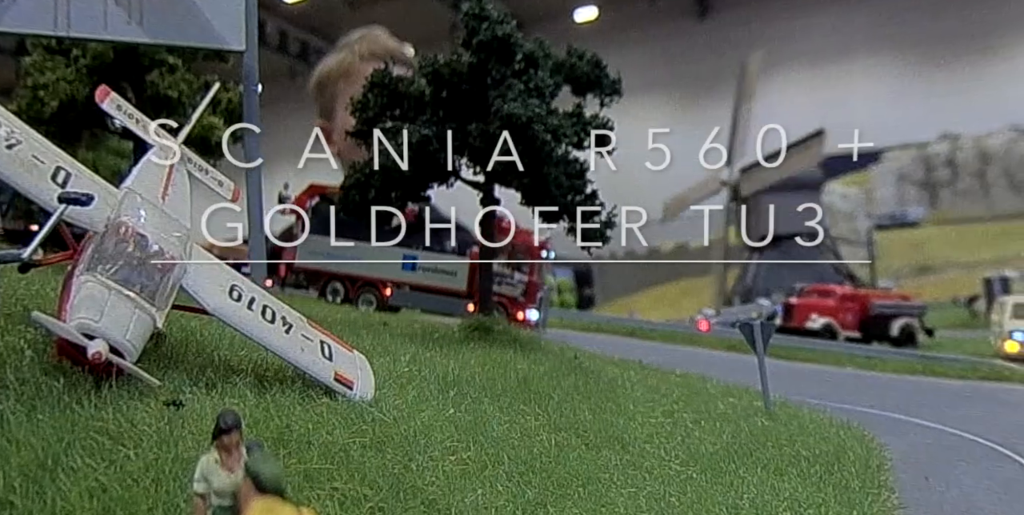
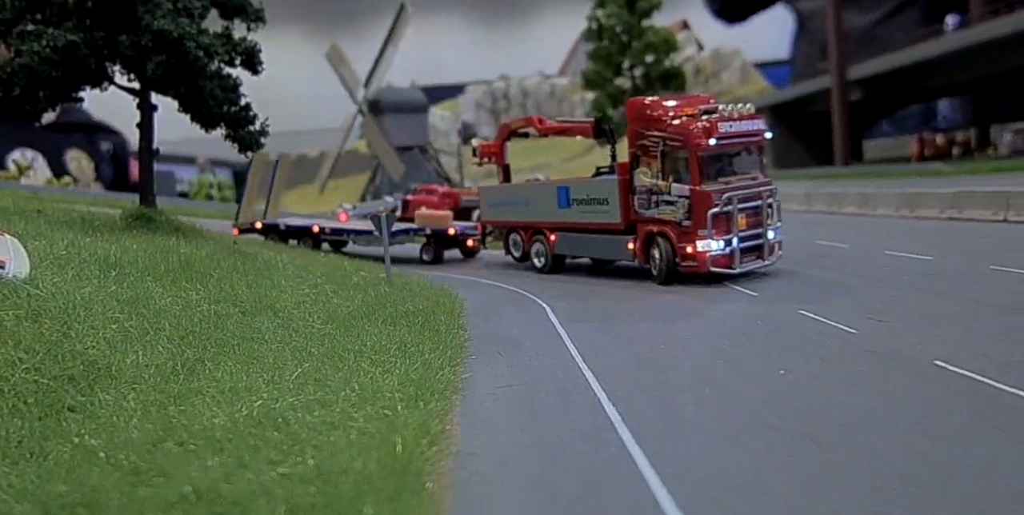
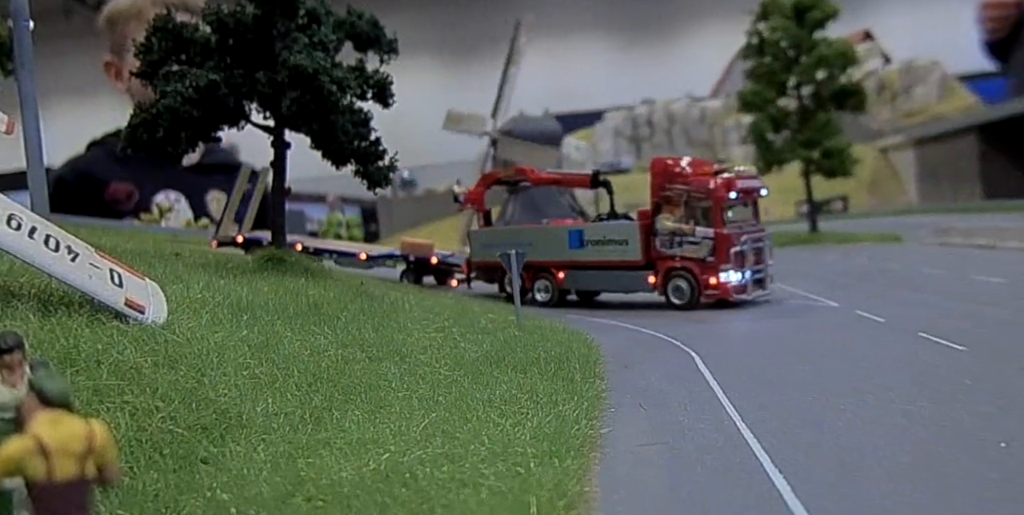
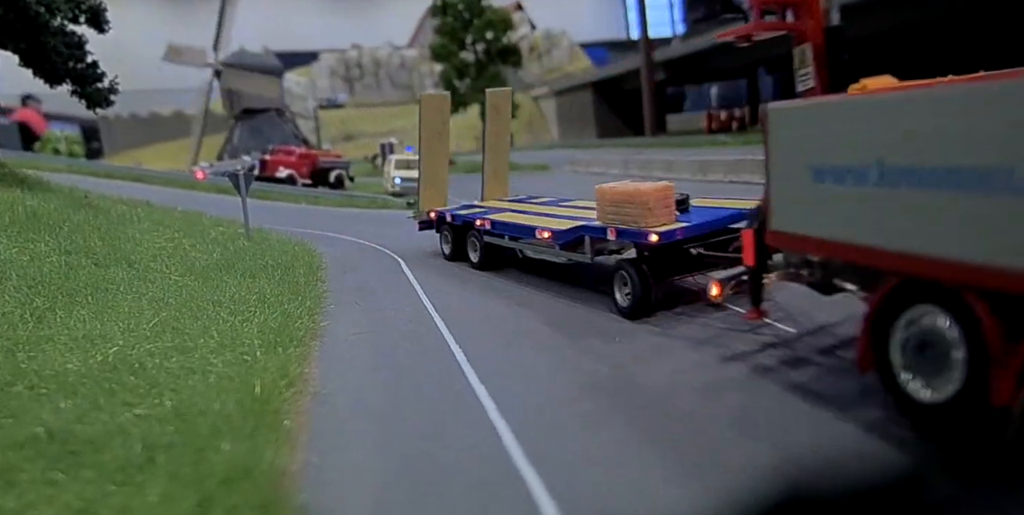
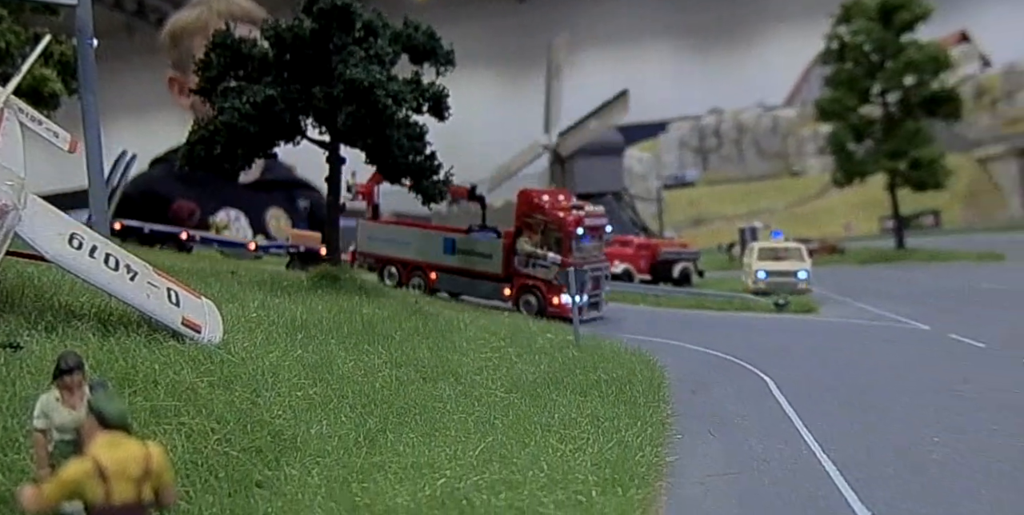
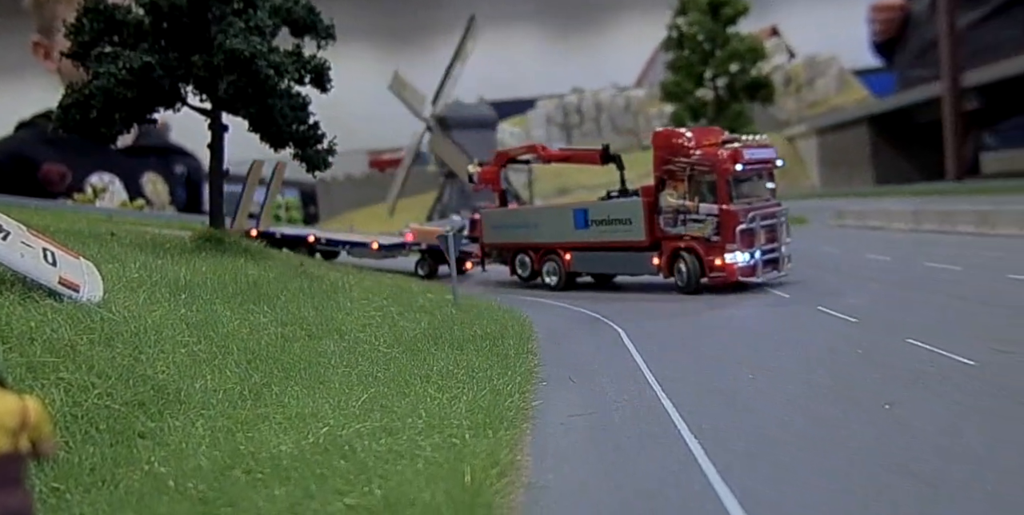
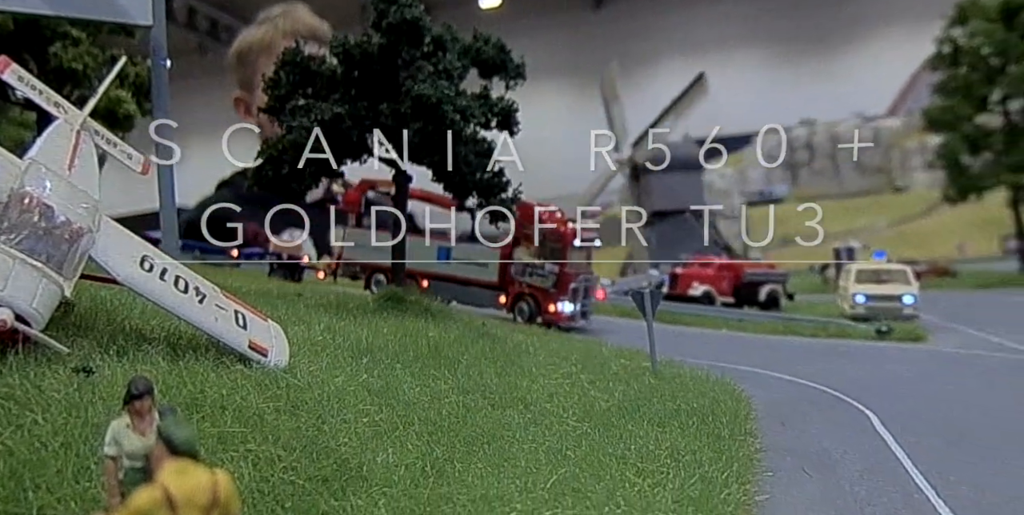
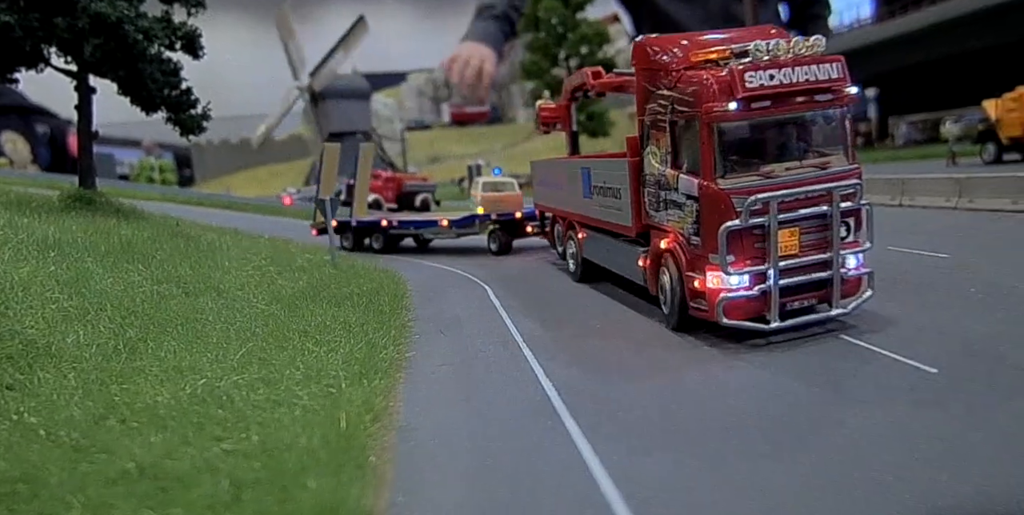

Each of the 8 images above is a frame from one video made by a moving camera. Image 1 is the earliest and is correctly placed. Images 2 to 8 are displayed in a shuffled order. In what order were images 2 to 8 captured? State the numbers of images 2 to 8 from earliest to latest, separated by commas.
7, 5, 3, 6, 2, 8, 4
